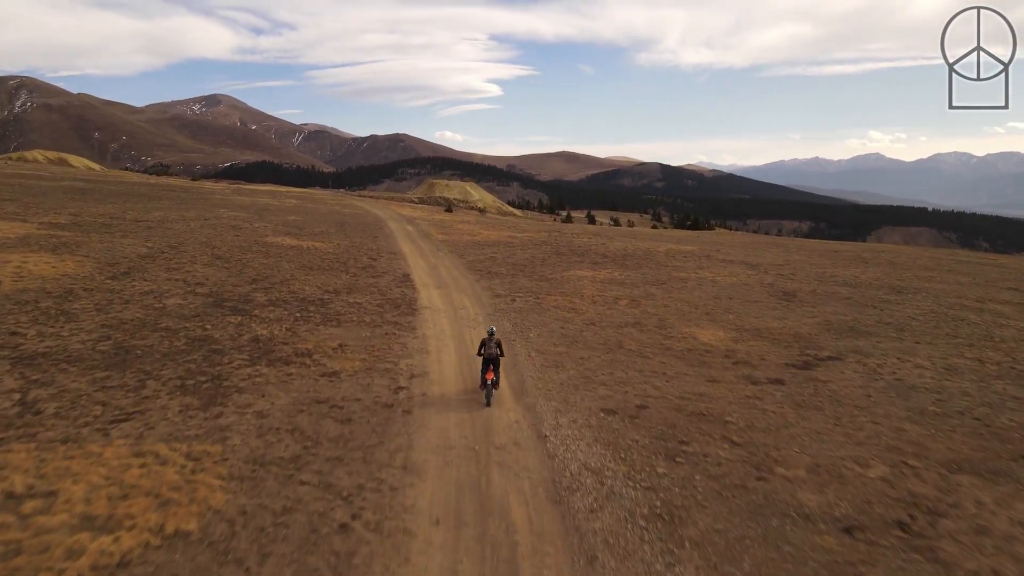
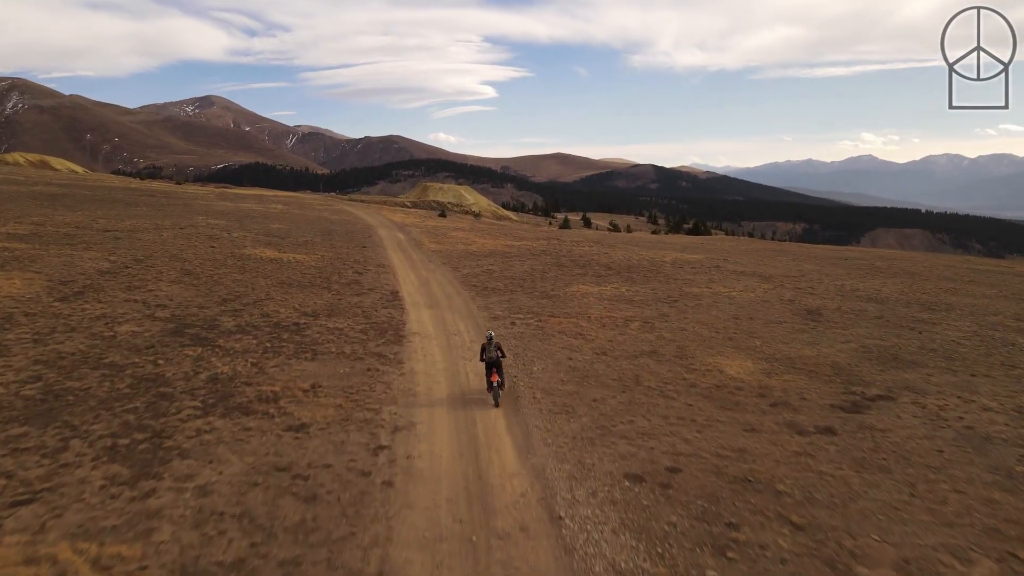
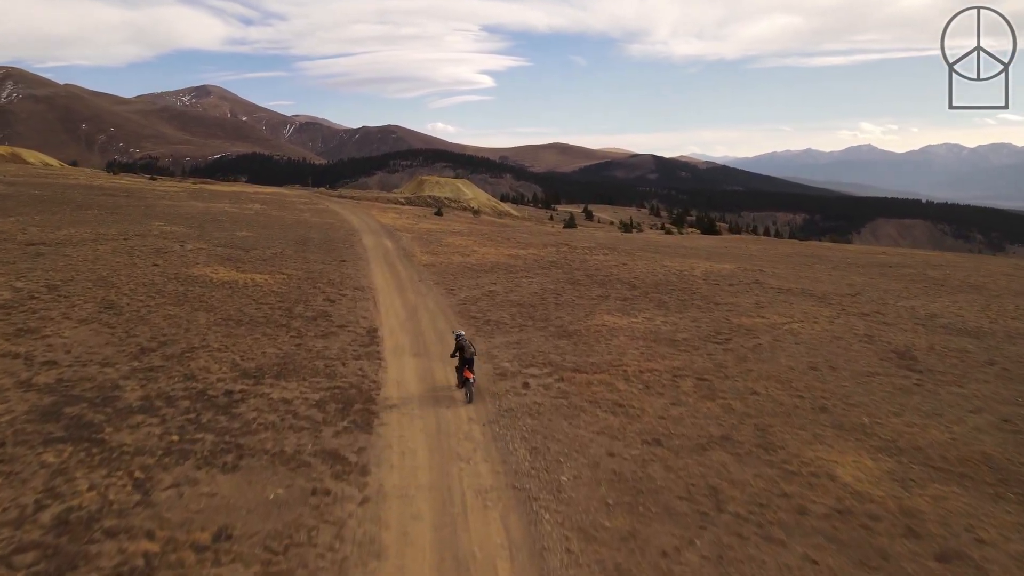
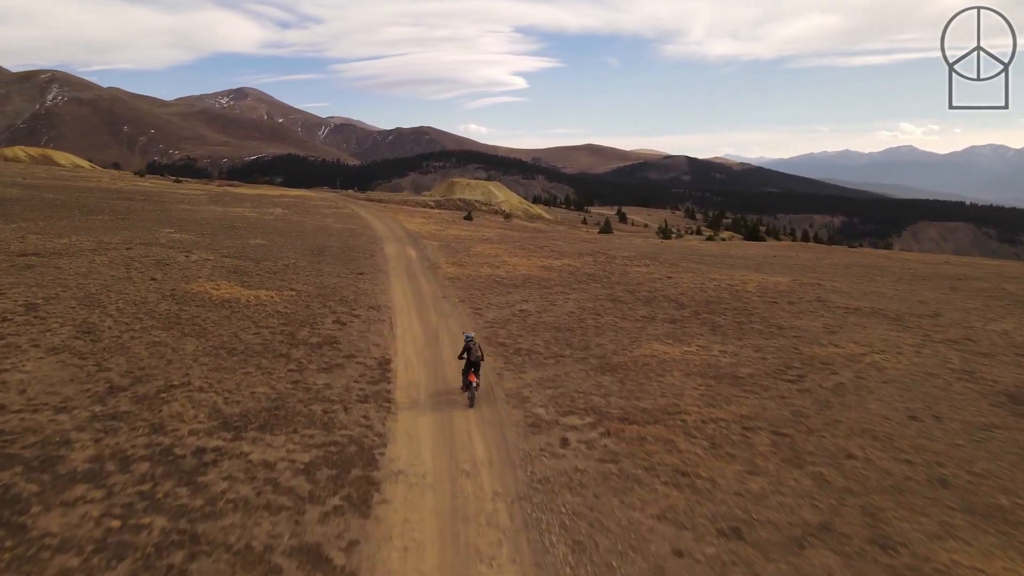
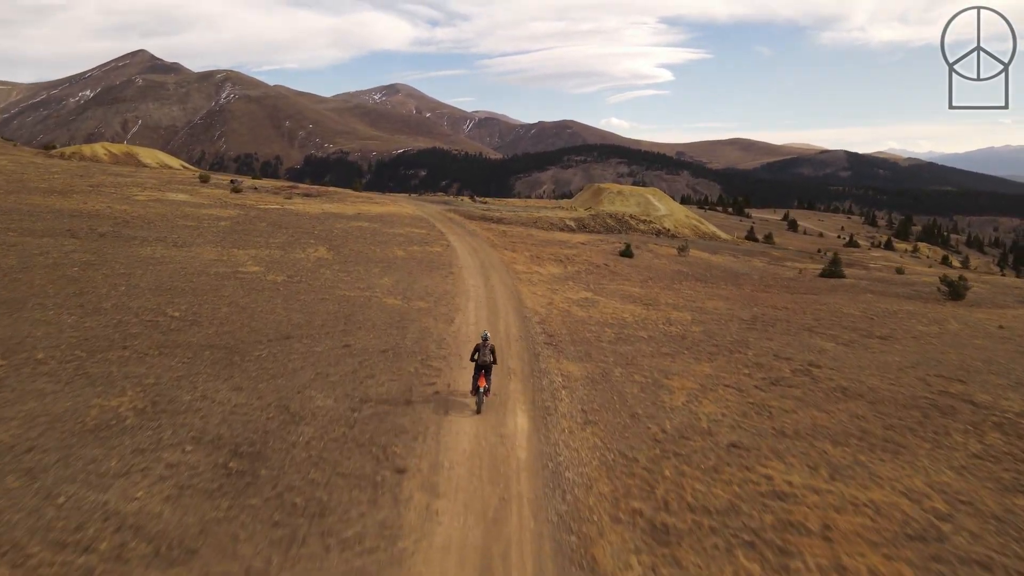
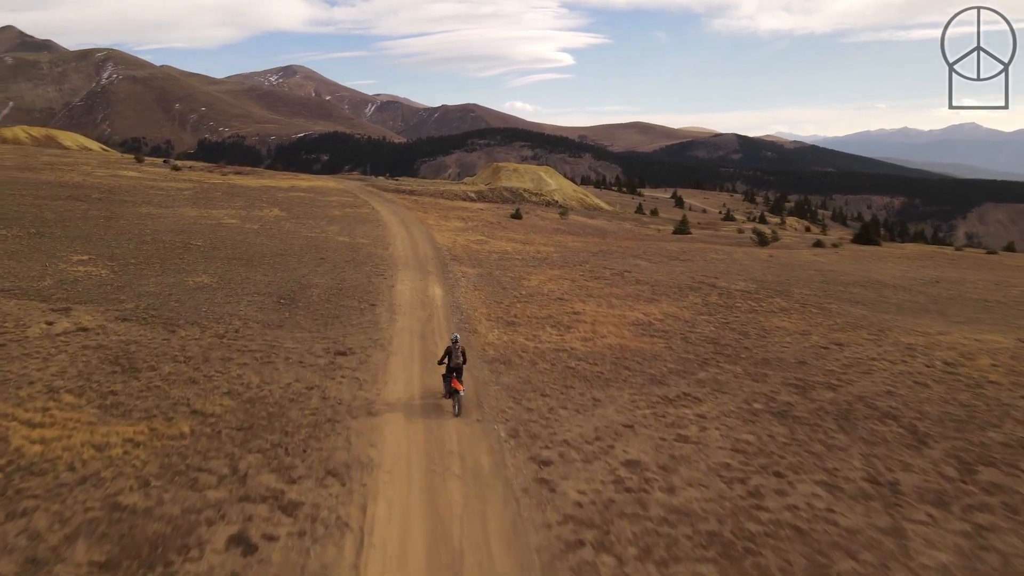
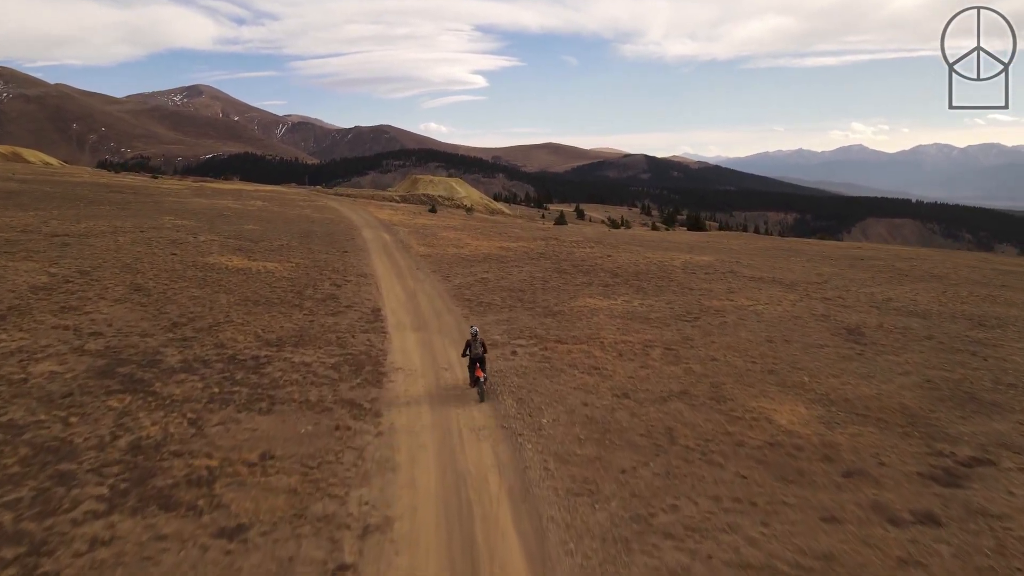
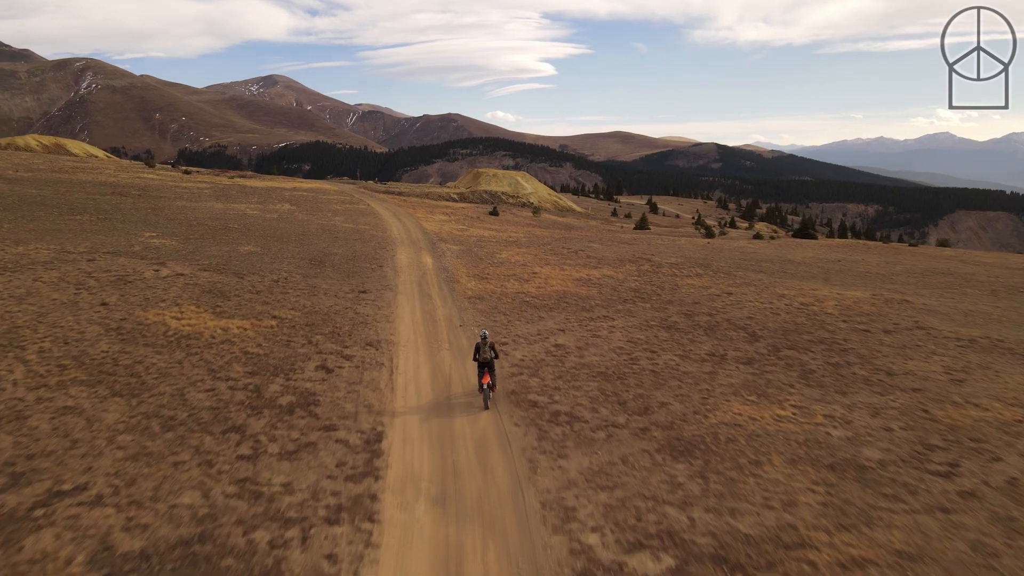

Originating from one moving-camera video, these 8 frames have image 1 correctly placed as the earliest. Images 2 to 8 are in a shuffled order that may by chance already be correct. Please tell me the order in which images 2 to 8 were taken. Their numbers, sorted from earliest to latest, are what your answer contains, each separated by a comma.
2, 7, 3, 4, 8, 6, 5
